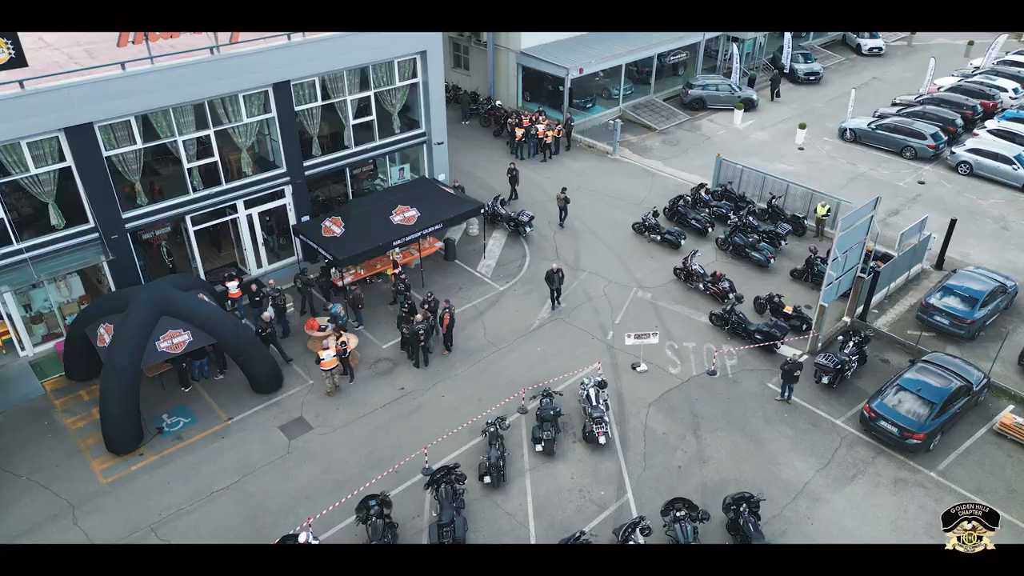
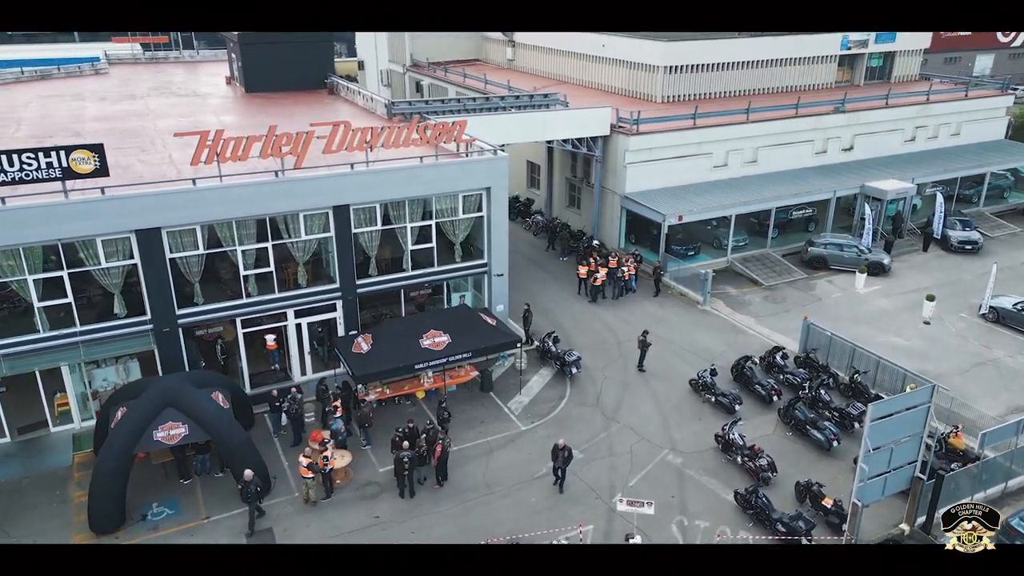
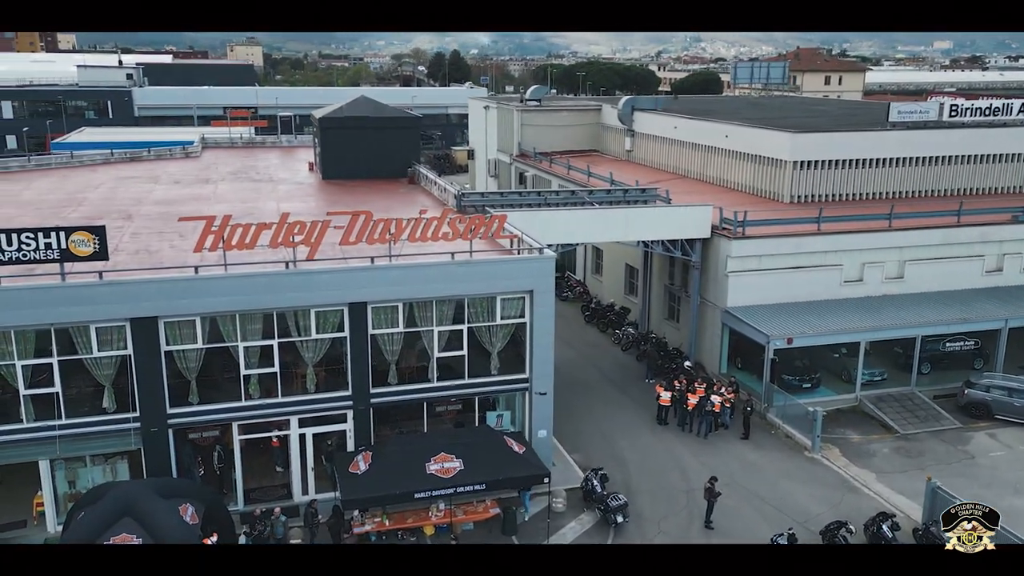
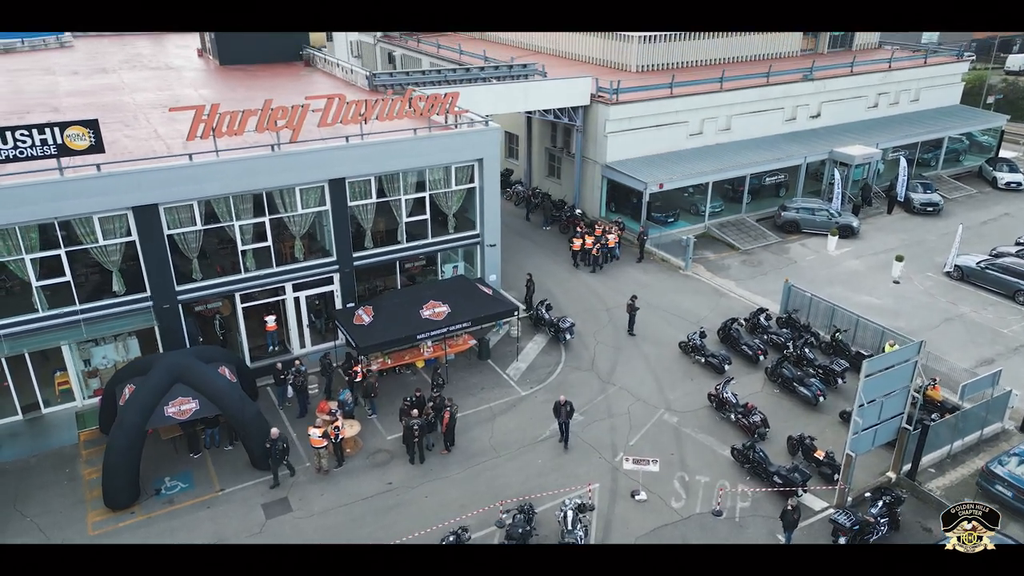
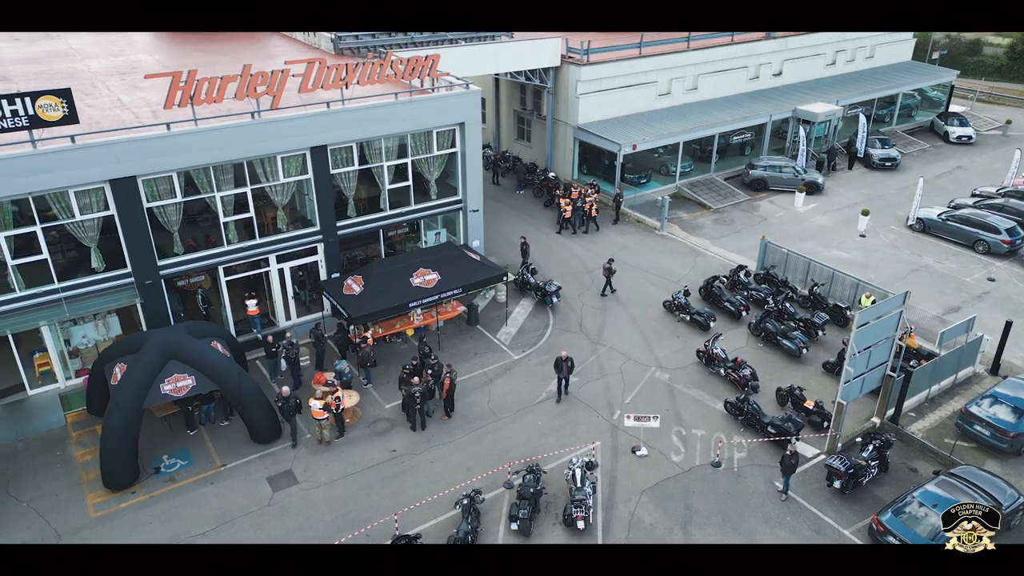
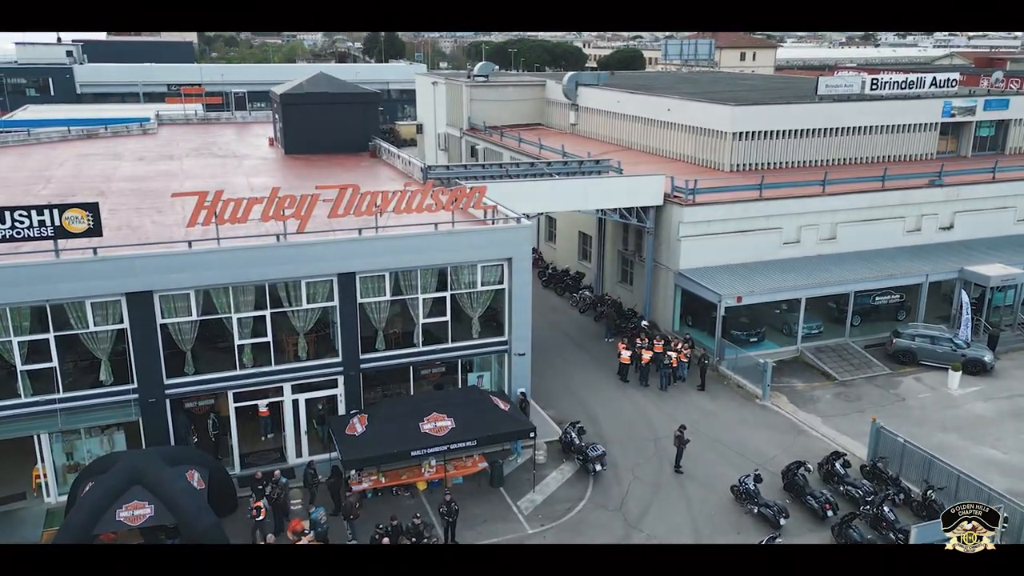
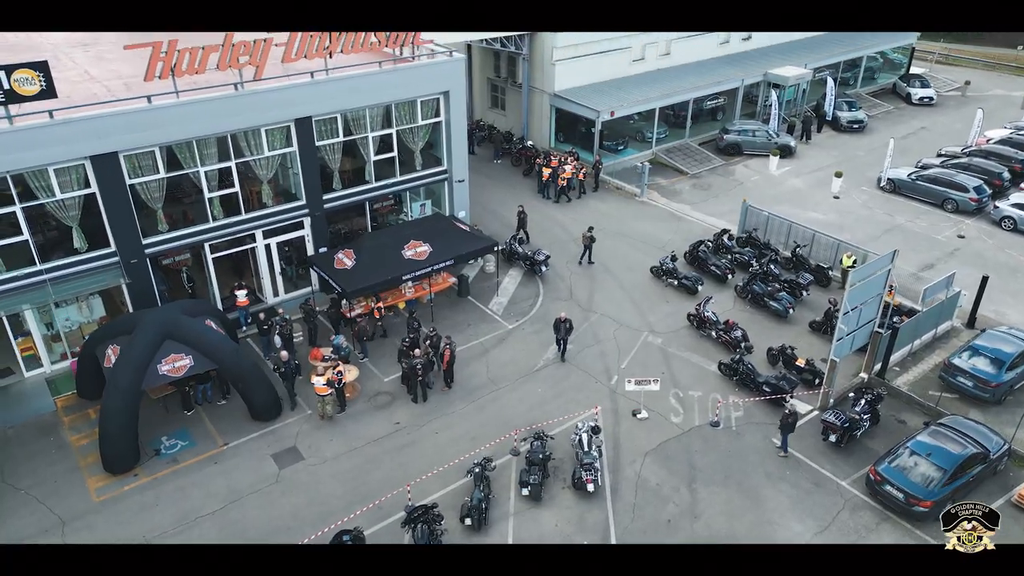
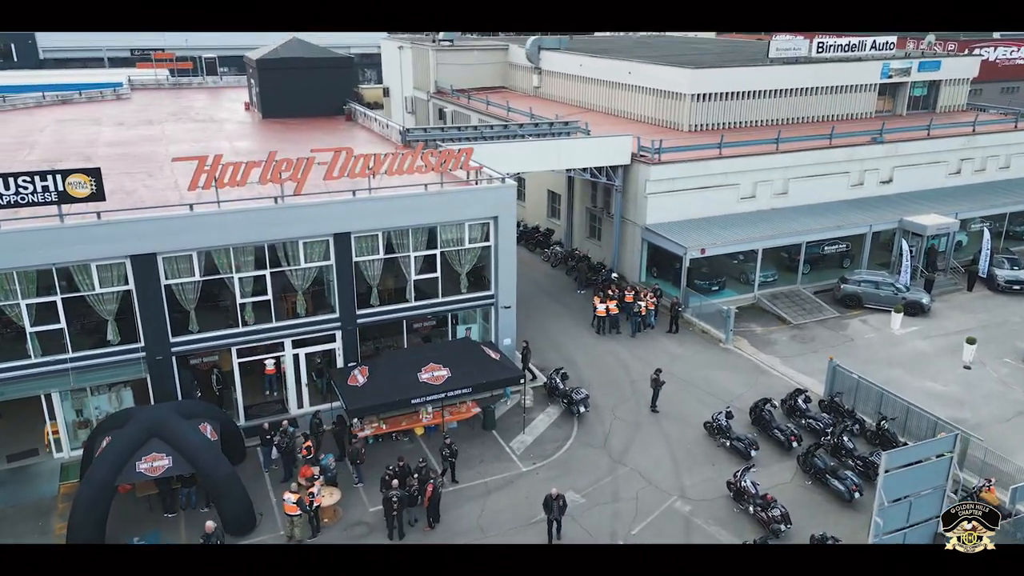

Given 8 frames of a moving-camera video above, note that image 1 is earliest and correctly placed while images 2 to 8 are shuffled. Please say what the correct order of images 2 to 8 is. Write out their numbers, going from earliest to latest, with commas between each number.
7, 5, 4, 2, 8, 6, 3
